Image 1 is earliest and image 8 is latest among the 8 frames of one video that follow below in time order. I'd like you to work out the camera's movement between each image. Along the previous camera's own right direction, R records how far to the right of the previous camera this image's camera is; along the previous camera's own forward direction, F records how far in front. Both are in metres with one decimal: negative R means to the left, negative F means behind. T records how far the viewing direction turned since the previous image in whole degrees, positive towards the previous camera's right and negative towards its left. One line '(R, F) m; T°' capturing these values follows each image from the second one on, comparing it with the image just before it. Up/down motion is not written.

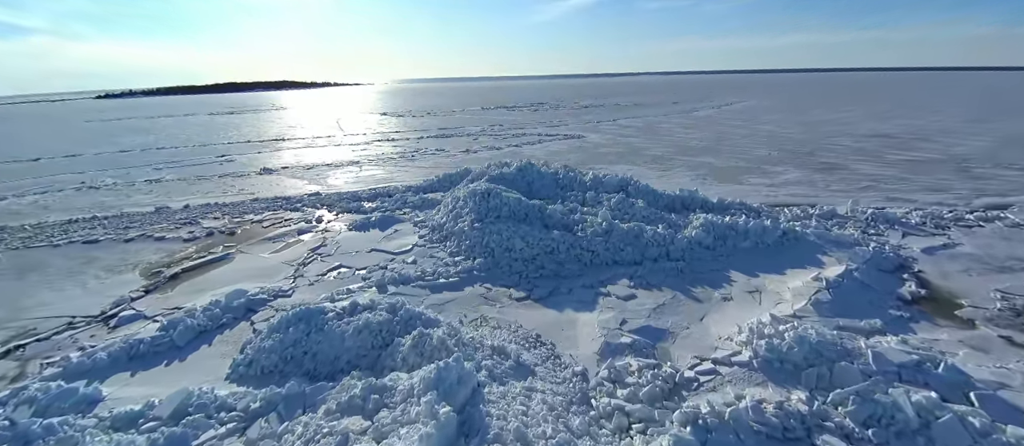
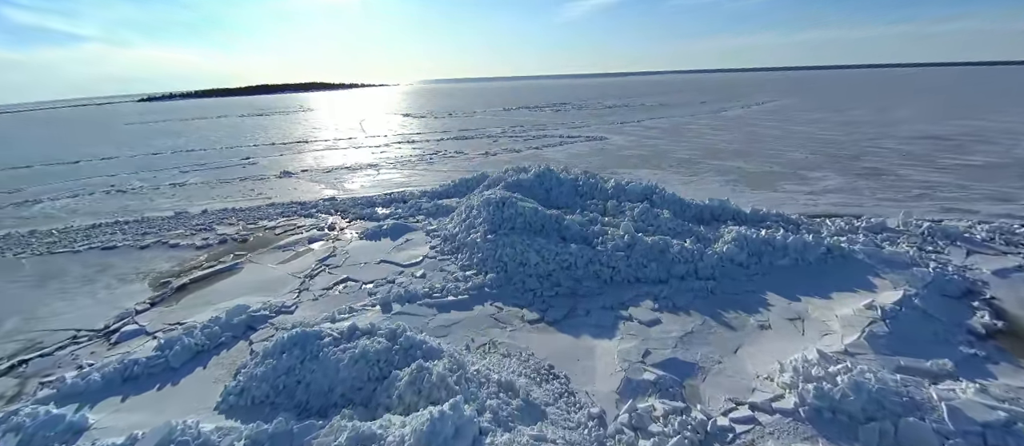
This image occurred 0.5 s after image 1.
(+0.1, +0.4) m; -3°
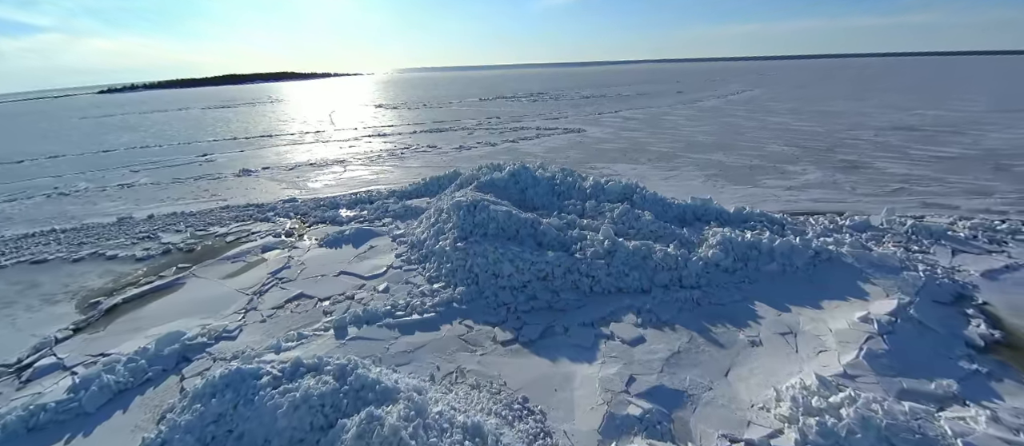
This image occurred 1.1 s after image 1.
(+0.1, +0.5) m; +3°
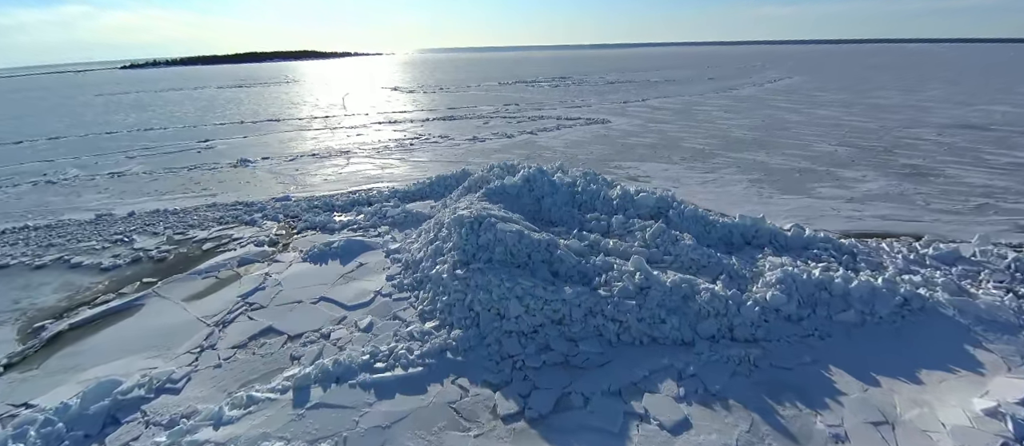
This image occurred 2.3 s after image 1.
(+0.1, +1.0) m; -2°
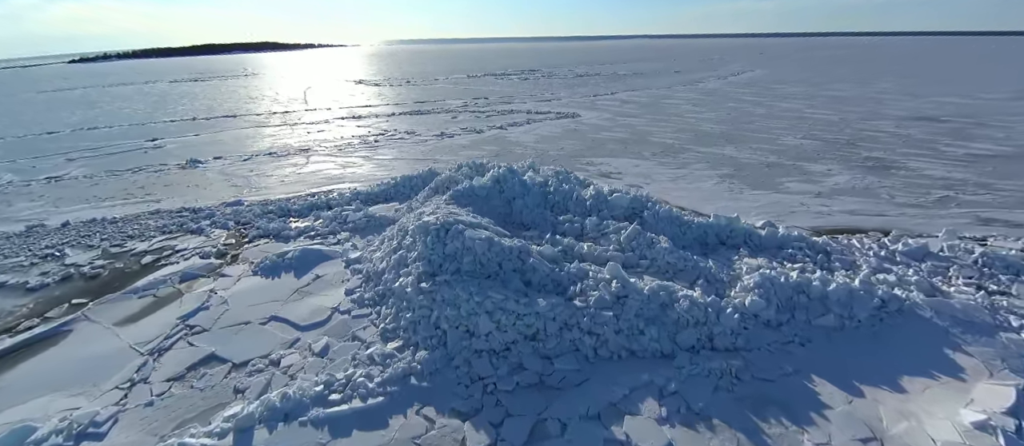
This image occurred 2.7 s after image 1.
(+0.1, +0.3) m; +4°
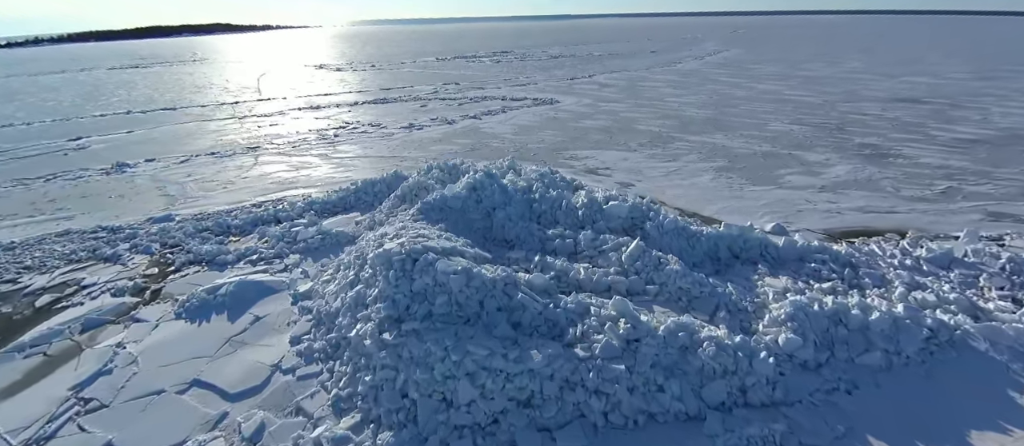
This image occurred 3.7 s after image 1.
(-0.1, +0.9) m; +3°
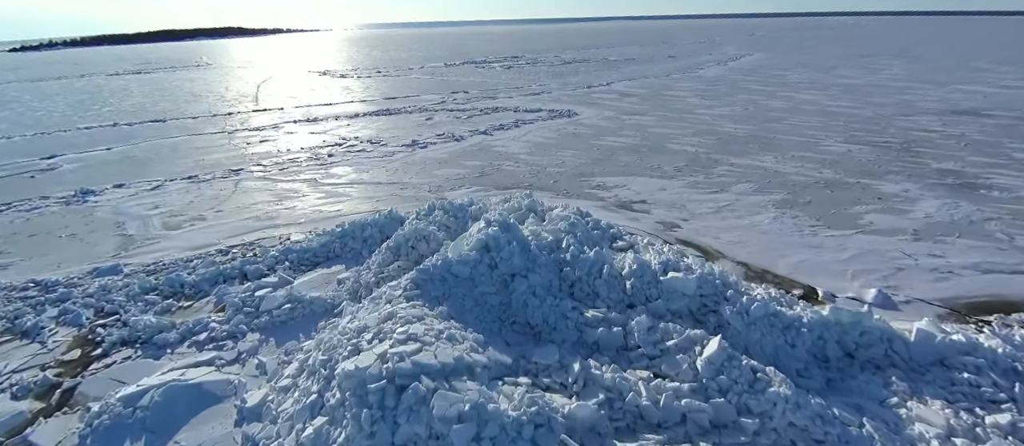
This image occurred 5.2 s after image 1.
(-0.2, +1.3) m; -1°
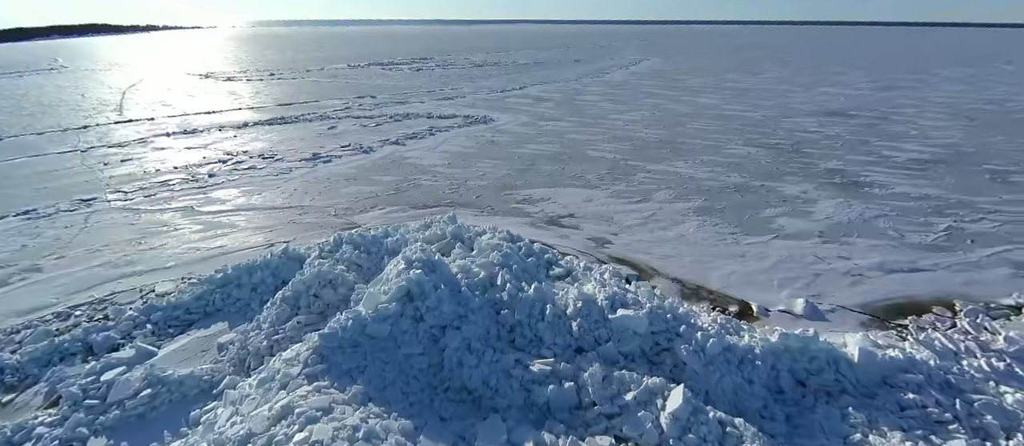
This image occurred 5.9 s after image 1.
(0.0, +0.6) m; +11°
